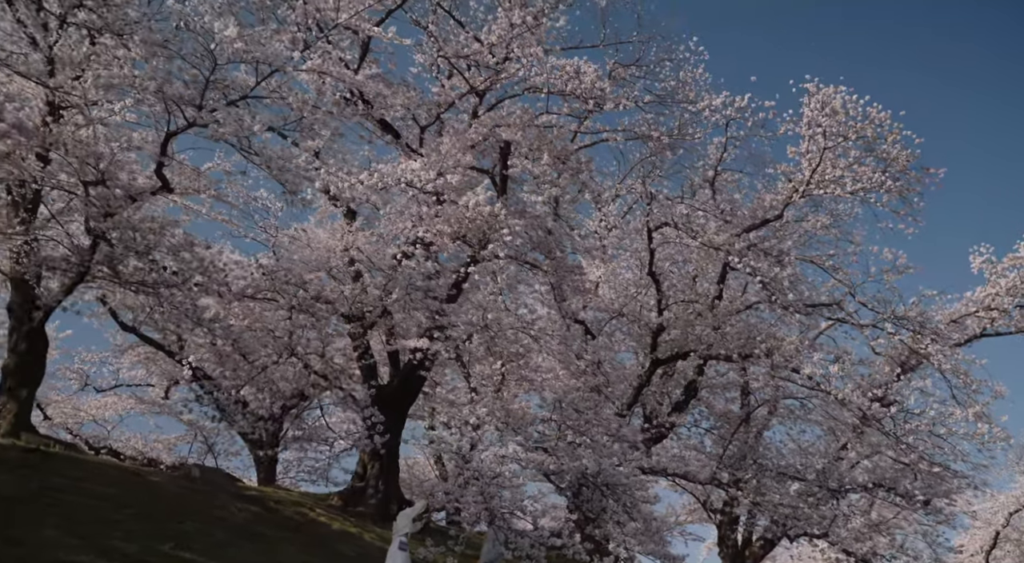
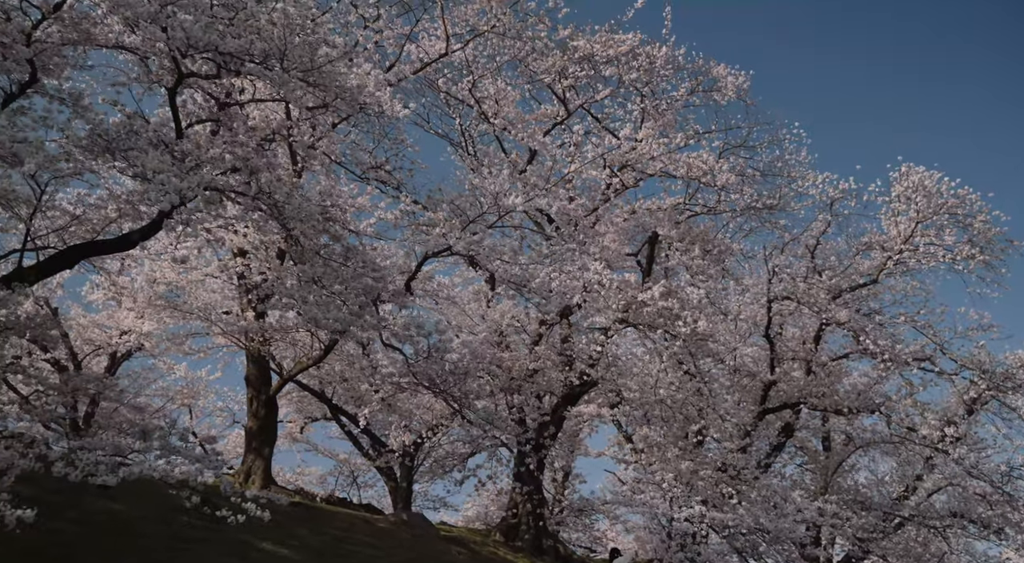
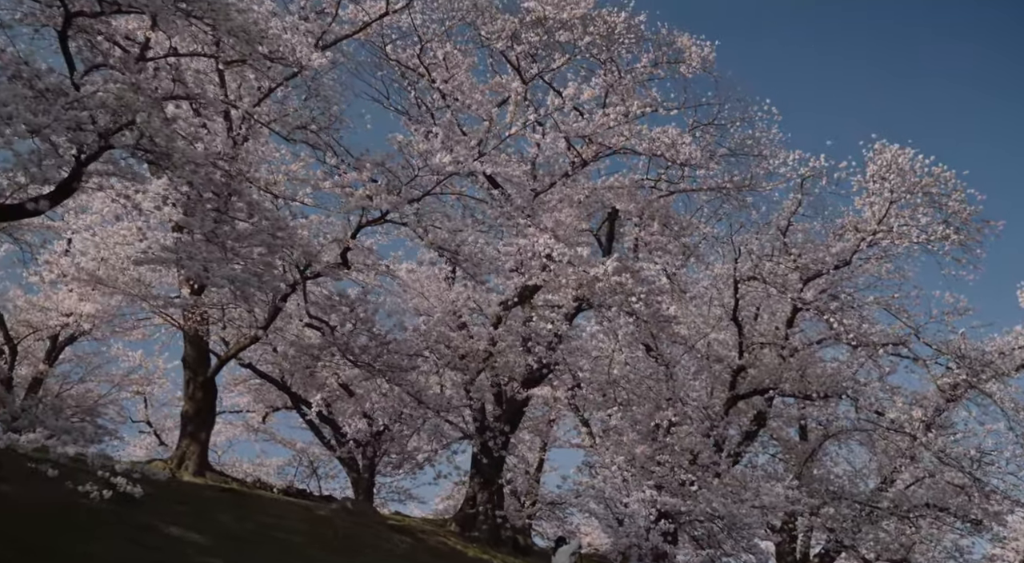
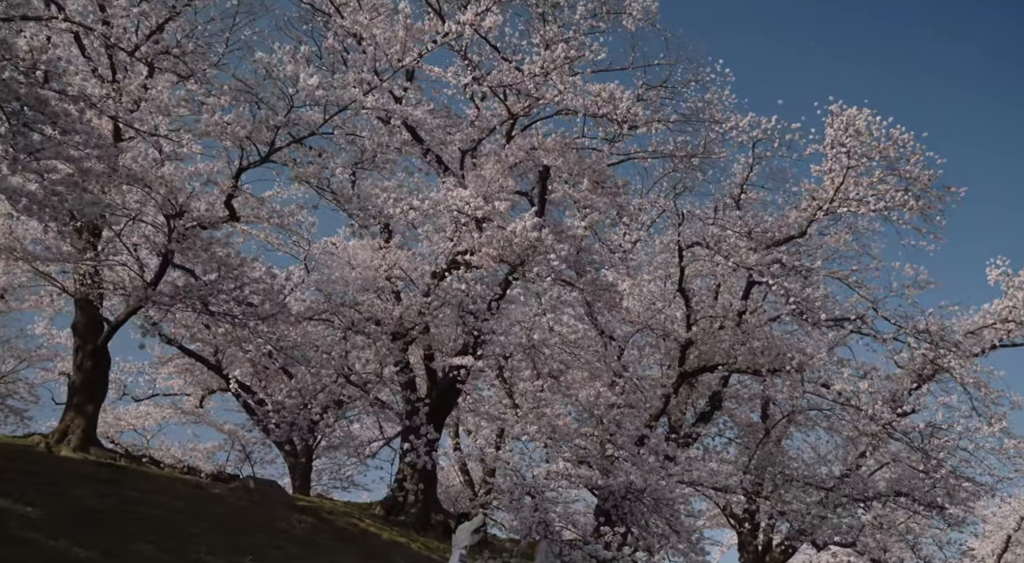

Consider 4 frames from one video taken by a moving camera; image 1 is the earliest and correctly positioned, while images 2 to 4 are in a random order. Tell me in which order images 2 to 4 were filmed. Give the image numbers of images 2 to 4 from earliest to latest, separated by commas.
4, 3, 2
